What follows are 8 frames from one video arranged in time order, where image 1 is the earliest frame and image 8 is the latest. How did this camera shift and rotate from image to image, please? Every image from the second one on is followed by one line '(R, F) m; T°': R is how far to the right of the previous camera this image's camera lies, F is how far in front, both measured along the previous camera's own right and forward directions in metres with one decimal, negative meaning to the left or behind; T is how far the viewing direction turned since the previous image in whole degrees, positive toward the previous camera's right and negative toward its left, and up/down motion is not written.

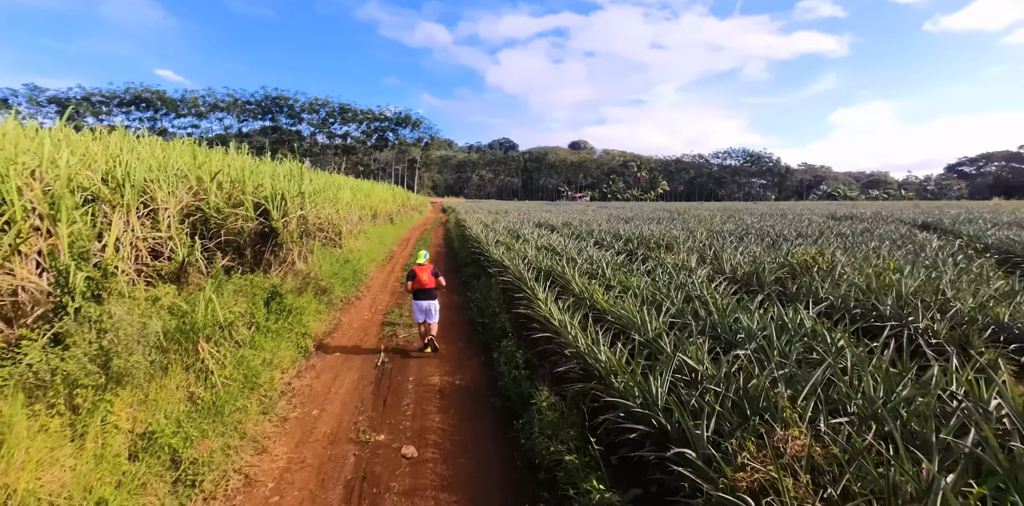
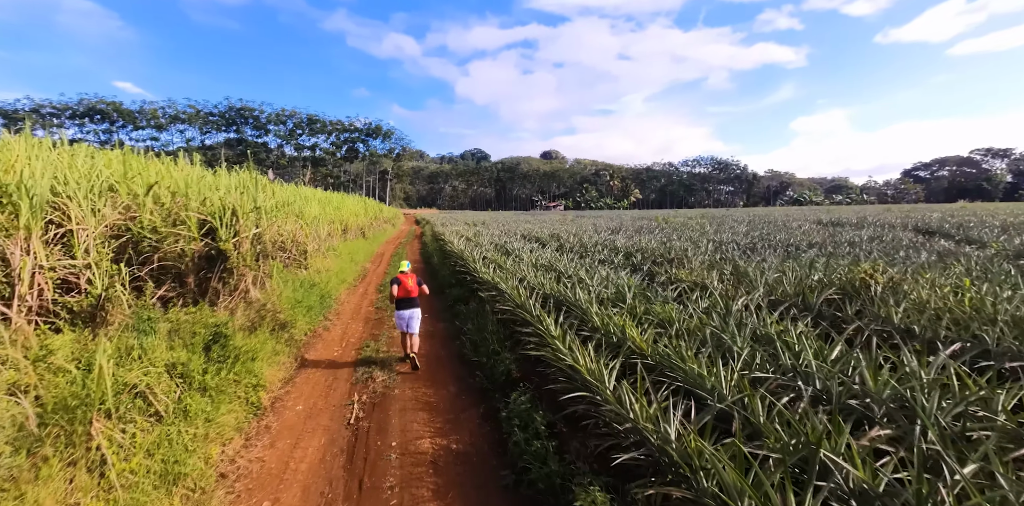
(-0.3, +1.0) m; +3°
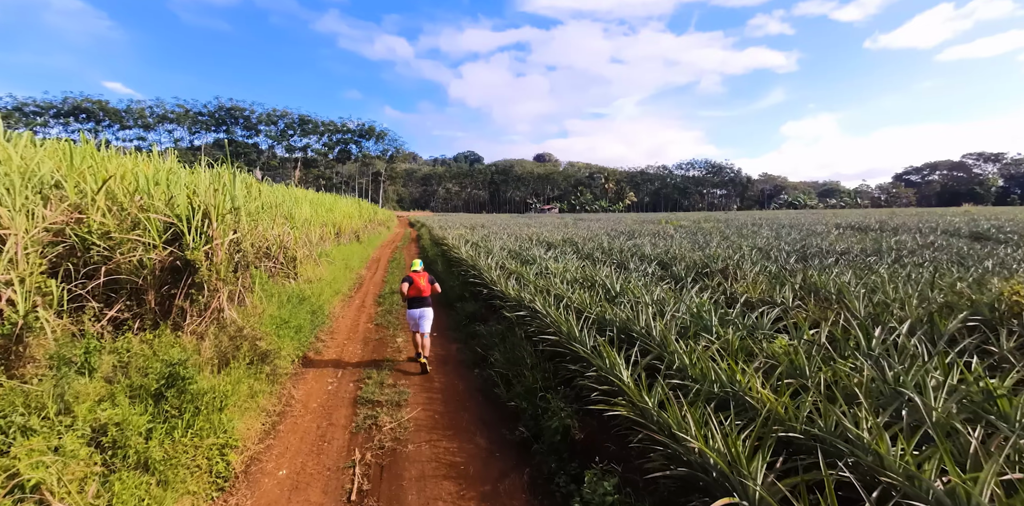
(-0.5, +1.1) m; +1°
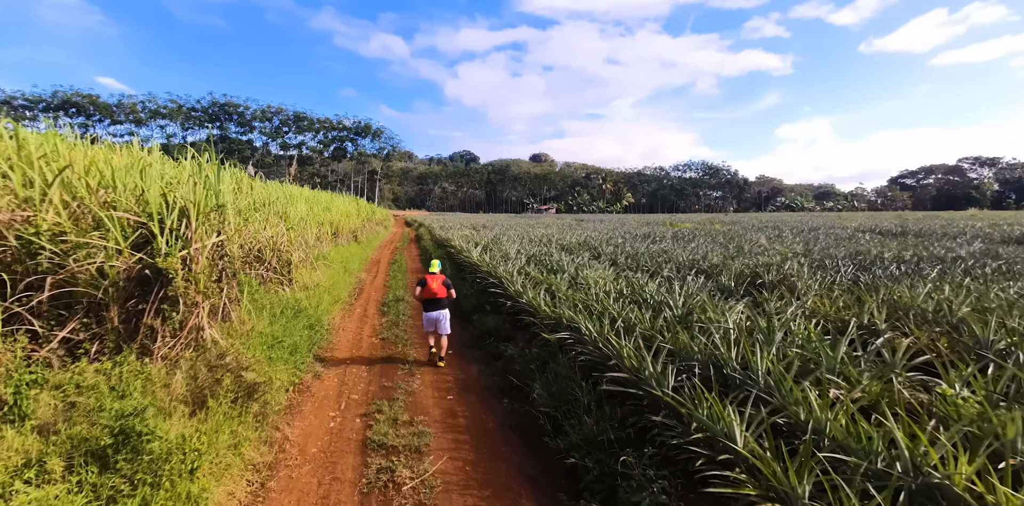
(-0.4, +0.8) m; +1°
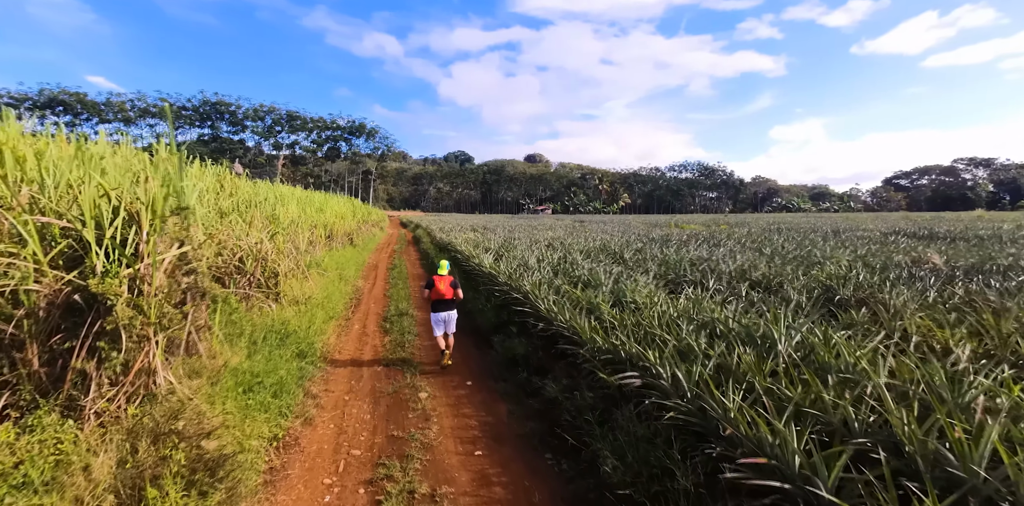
(-0.4, +1.0) m; +1°
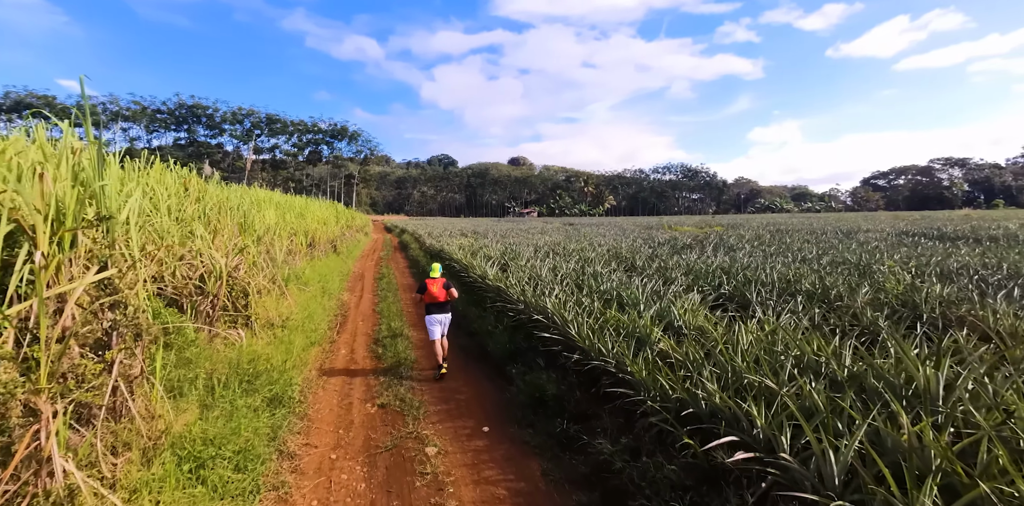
(-0.4, +0.9) m; +2°
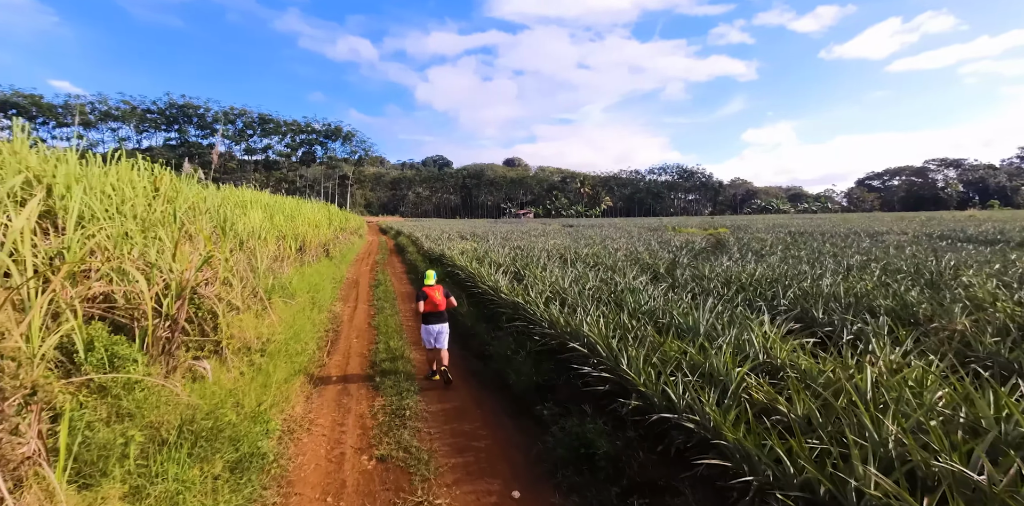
(-0.3, +0.9) m; +1°
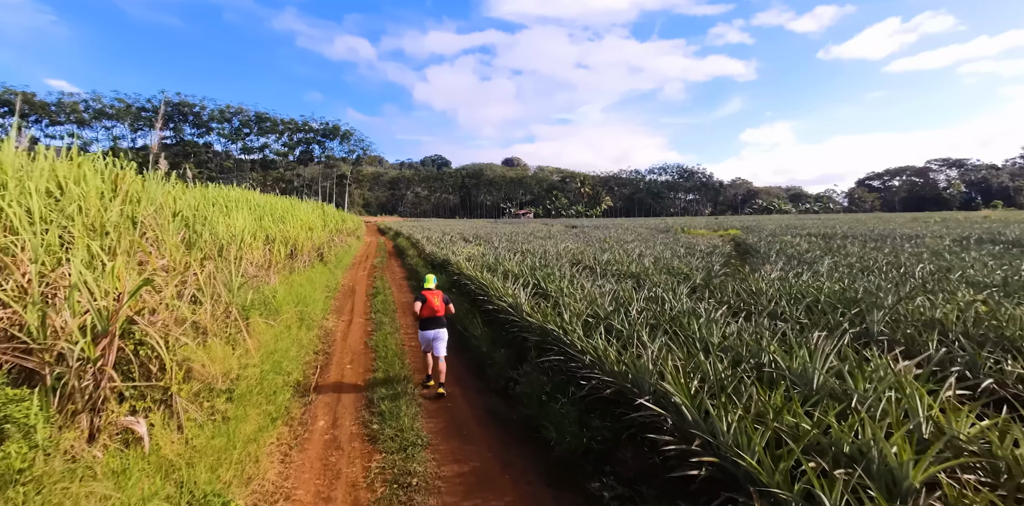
(-0.3, +1.0) m; 0°
